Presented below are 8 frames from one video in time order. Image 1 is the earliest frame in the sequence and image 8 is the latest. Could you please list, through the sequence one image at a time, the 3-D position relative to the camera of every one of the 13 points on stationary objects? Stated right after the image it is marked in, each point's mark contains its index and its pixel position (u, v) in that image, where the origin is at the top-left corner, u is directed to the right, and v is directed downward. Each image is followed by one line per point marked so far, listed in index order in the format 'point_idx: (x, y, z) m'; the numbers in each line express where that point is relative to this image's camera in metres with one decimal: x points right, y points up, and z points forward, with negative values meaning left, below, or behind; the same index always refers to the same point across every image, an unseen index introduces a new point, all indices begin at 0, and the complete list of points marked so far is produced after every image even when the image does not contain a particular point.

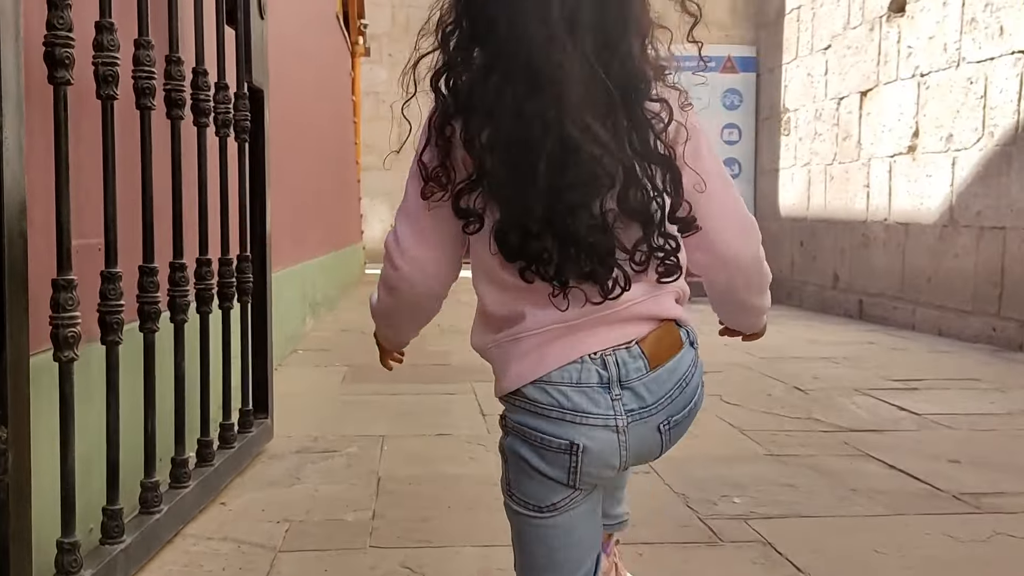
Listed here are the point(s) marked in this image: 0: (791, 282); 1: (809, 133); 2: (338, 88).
0: (+1.9, 0.0, +5.8) m
1: (+1.9, +1.0, +5.6) m
2: (-1.4, +1.5, +6.8) m
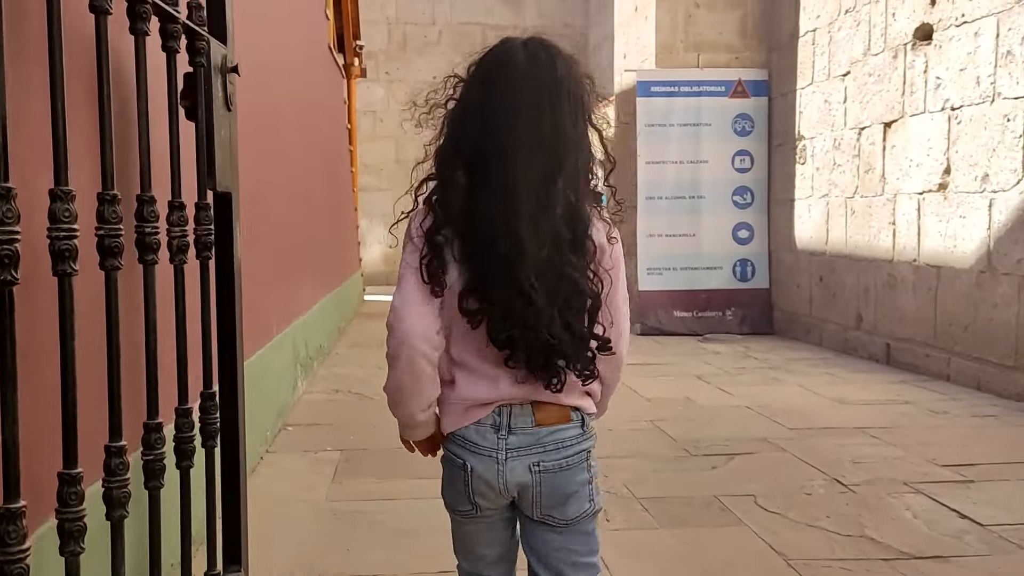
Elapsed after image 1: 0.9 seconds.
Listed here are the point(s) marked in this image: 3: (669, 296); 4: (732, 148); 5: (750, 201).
0: (+1.9, -0.2, +5.6) m
1: (+1.9, +0.8, +5.4) m
2: (-1.3, +1.3, +6.5) m
3: (+1.1, -0.1, +6.1) m
4: (+1.5, +1.0, +6.1) m
5: (+1.7, +0.6, +6.1) m
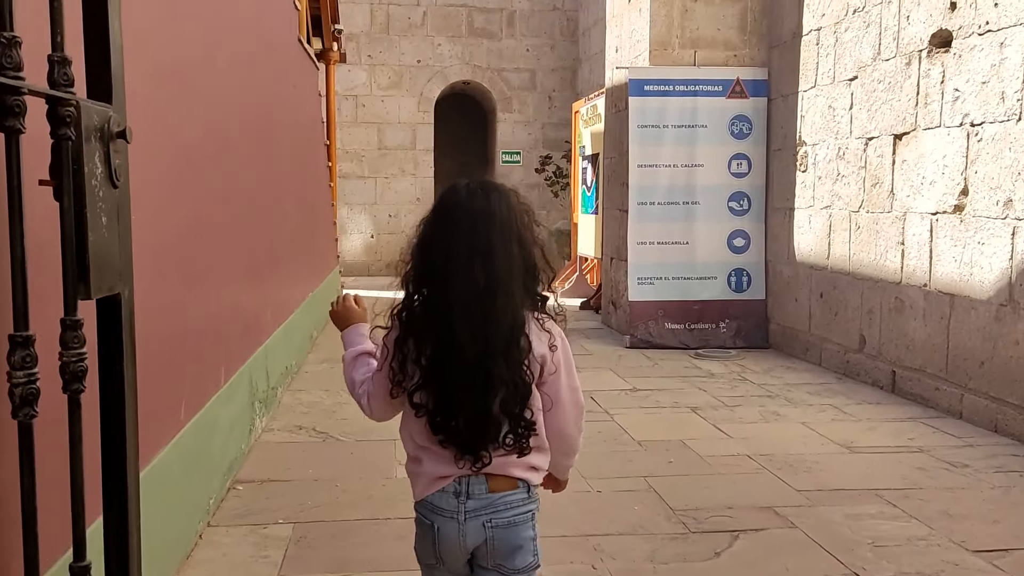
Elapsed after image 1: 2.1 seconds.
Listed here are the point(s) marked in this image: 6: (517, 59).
0: (+1.8, -0.3, +5.2) m
1: (+1.8, +0.7, +5.0) m
2: (-1.5, +1.2, +6.1) m
3: (+1.0, -0.1, +5.8) m
4: (+1.4, +0.9, +5.8) m
5: (+1.6, +0.5, +5.8) m
6: (+0.1, +3.0, +11.3) m
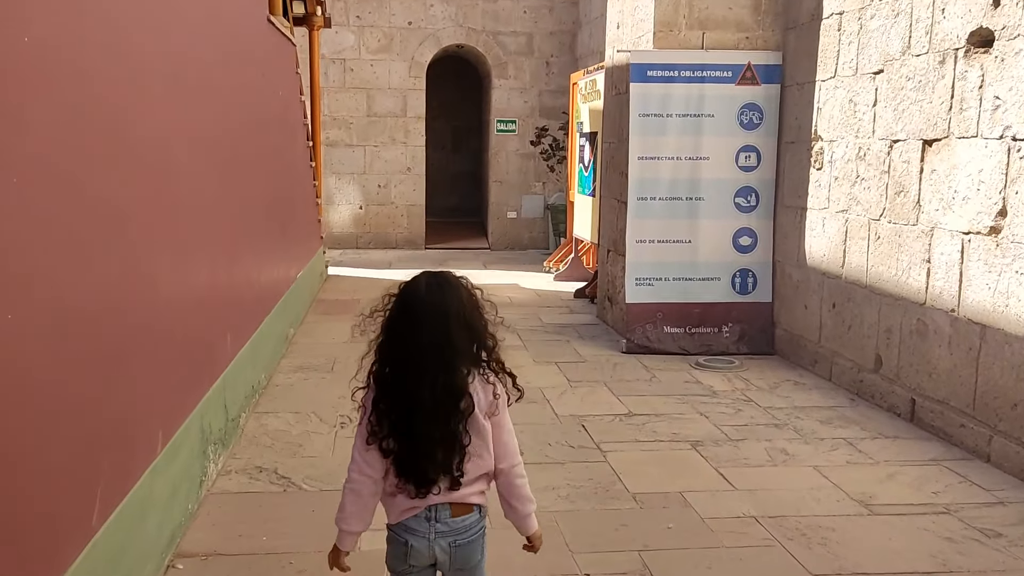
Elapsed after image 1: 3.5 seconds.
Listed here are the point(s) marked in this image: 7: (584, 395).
0: (+1.7, -0.3, +4.9) m
1: (+1.8, +0.6, +4.6) m
2: (-1.5, +1.3, +5.7) m
3: (+0.9, -0.1, +5.5) m
4: (+1.4, +0.9, +5.4) m
5: (+1.5, +0.5, +5.4) m
6: (0.0, +3.3, +10.7) m
7: (+0.4, -0.5, +4.5) m
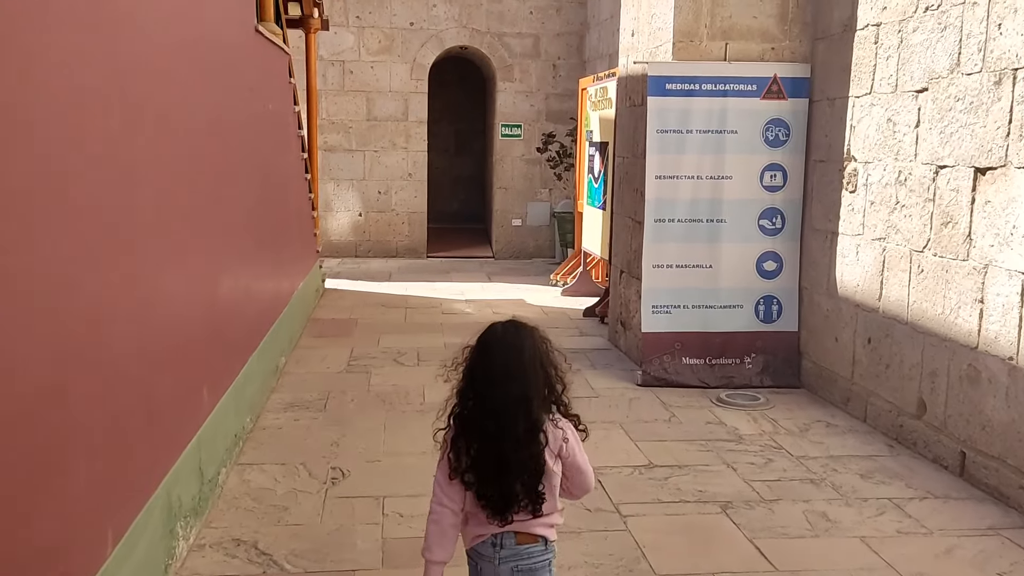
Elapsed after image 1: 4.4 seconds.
0: (+1.8, -0.5, +4.5) m
1: (+1.8, +0.4, +4.3) m
2: (-1.5, +1.1, +5.3) m
3: (+1.0, -0.3, +5.1) m
4: (+1.4, +0.7, +5.0) m
5: (+1.5, +0.3, +5.0) m
6: (+0.1, +3.1, +10.4) m
7: (+0.4, -0.7, +4.1) m
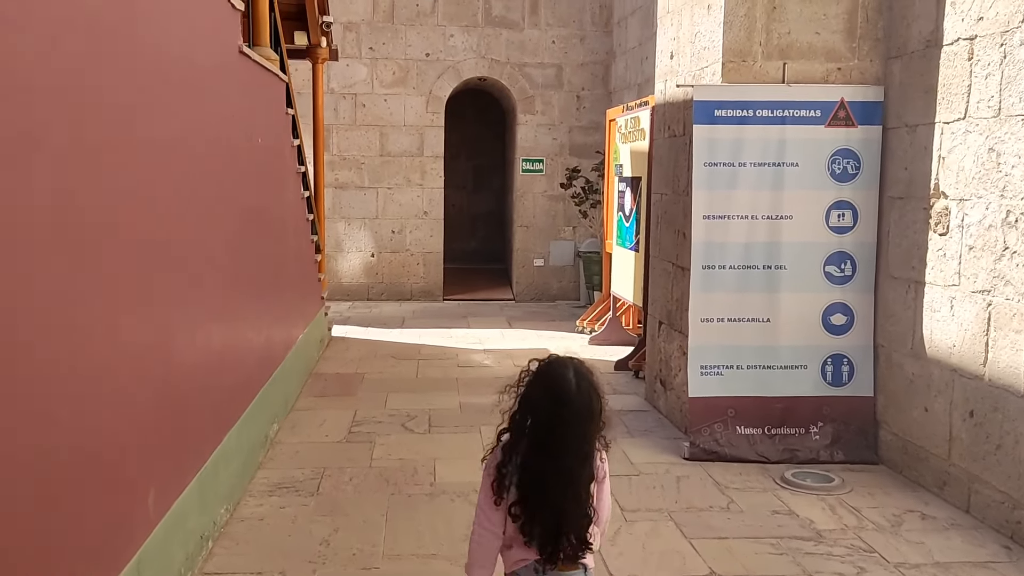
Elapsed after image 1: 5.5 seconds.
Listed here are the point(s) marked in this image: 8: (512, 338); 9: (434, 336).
0: (+1.9, -0.8, +3.8) m
1: (+1.9, +0.2, +3.5) m
2: (-1.3, +0.8, +4.7) m
3: (+1.1, -0.6, +4.4) m
4: (+1.5, +0.4, +4.3) m
5: (+1.7, +0.1, +4.3) m
6: (+0.3, +2.6, +9.8) m
7: (+0.5, -1.0, +3.4) m
8: (0.0, -0.4, +7.7) m
9: (-0.7, -0.4, +7.7) m
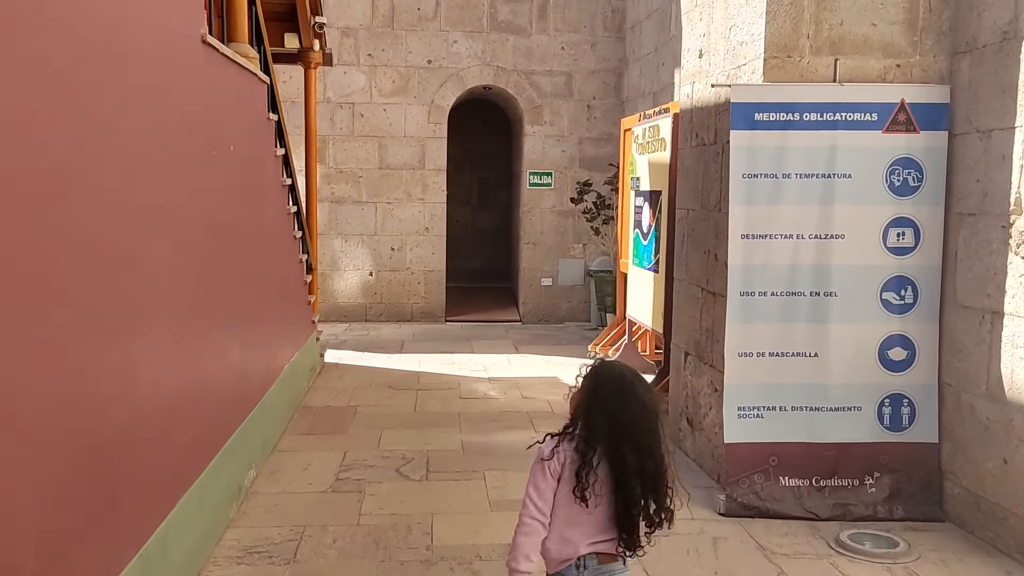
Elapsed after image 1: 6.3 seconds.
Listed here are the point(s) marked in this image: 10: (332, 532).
0: (+1.9, -0.9, +3.2) m
1: (+2.0, +0.1, +3.0) m
2: (-1.3, +0.7, +4.1) m
3: (+1.1, -0.7, +3.8) m
4: (+1.6, +0.3, +3.7) m
5: (+1.7, -0.1, +3.8) m
6: (+0.4, +2.4, +9.3) m
7: (+0.6, -1.1, +2.8) m
8: (+0.1, -0.6, +7.2) m
9: (-0.6, -0.6, +7.2) m
10: (-0.7, -1.0, +3.6) m
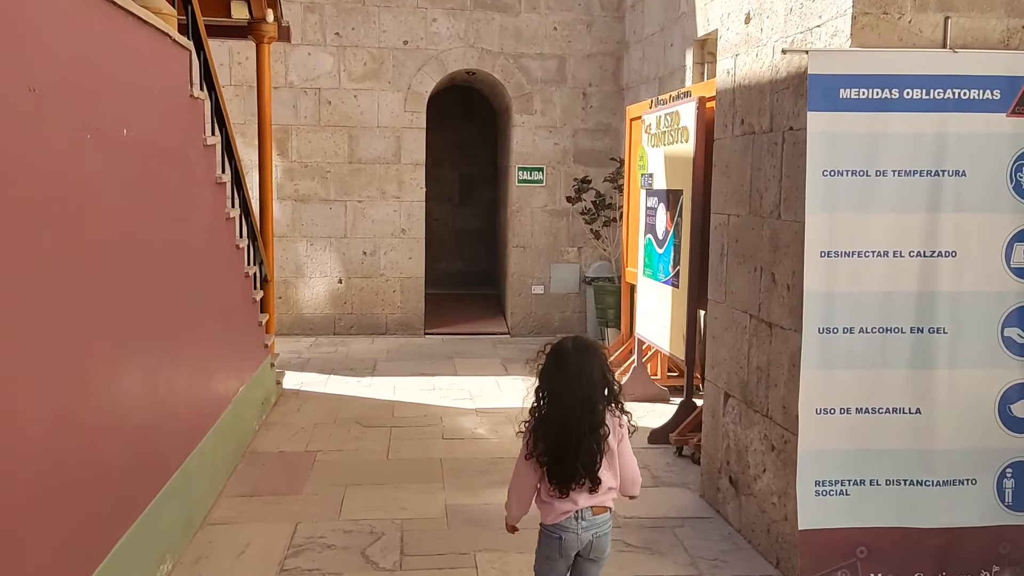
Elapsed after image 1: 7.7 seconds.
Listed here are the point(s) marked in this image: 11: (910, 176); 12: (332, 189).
0: (+1.9, -1.0, +2.3) m
1: (+2.0, -0.1, +2.0) m
2: (-1.3, +0.6, +3.1) m
3: (+1.1, -0.8, +2.8) m
4: (+1.6, +0.2, +2.8) m
5: (+1.7, -0.2, +2.8) m
6: (+0.3, +2.3, +8.3) m
7: (+0.6, -1.2, +1.9) m
8: (0.0, -0.7, +6.2) m
9: (-0.7, -0.7, +6.2) m
10: (-0.7, -1.1, +2.6) m
11: (+1.3, +0.4, +2.8) m
12: (-1.7, +0.9, +8.2) m
